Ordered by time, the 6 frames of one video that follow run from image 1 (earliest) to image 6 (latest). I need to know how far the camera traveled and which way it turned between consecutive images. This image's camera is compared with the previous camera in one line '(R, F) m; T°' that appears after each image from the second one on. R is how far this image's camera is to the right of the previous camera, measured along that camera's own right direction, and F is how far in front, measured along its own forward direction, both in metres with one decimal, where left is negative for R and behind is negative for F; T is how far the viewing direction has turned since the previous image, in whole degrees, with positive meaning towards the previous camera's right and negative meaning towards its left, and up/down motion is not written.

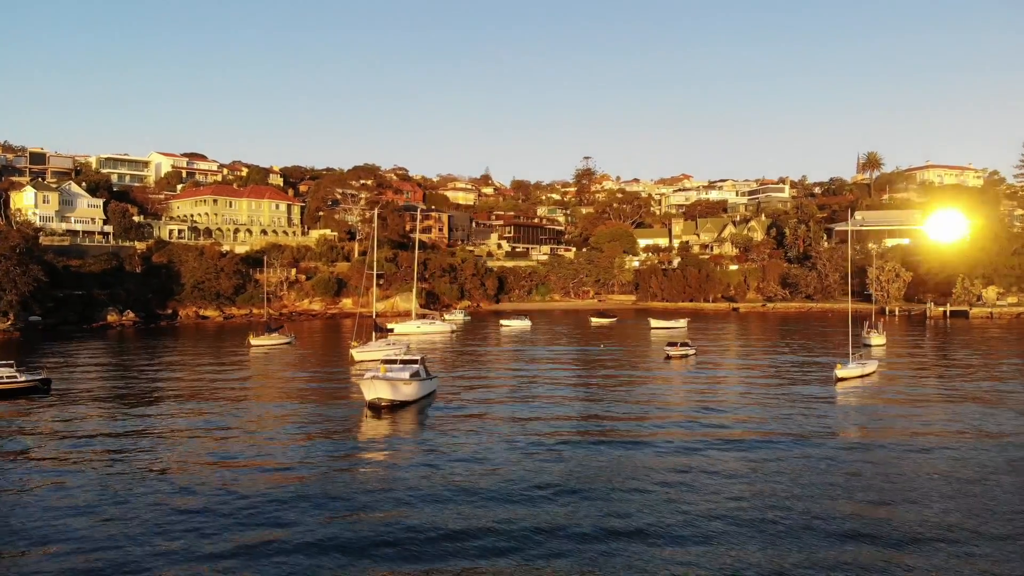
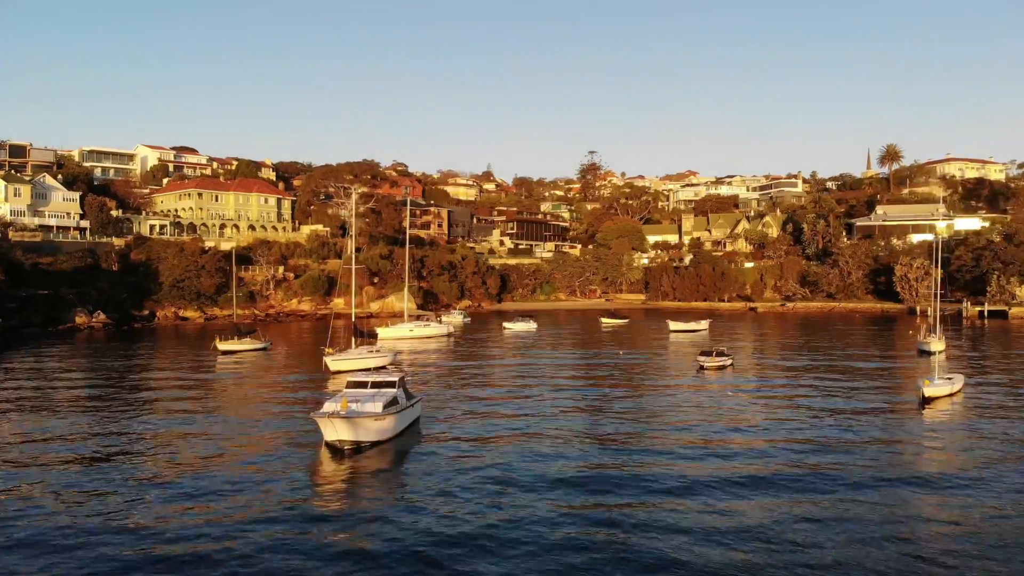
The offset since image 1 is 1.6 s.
(-0.1, +6.1) m; 0°
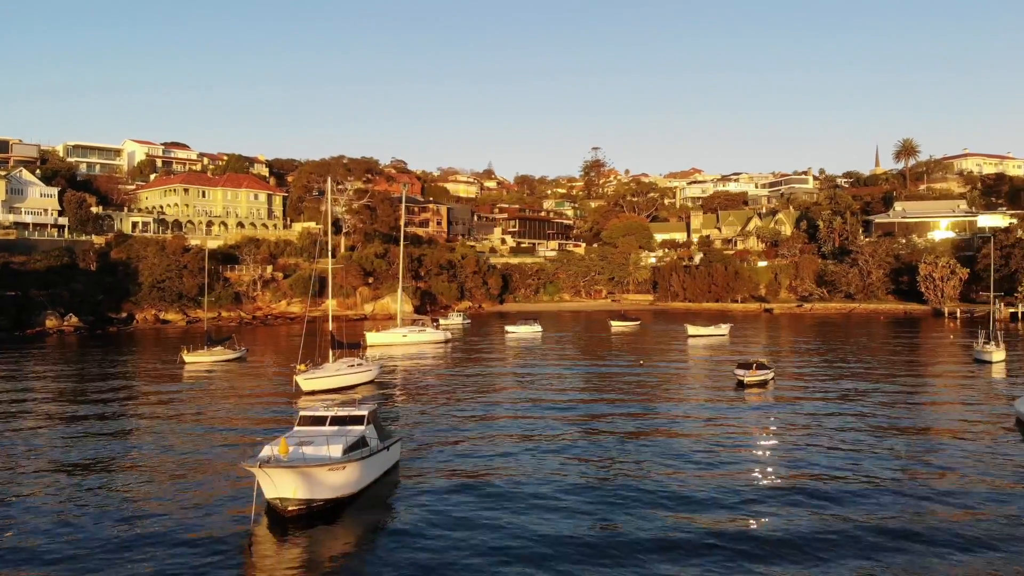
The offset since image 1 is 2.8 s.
(-0.1, +4.9) m; 0°
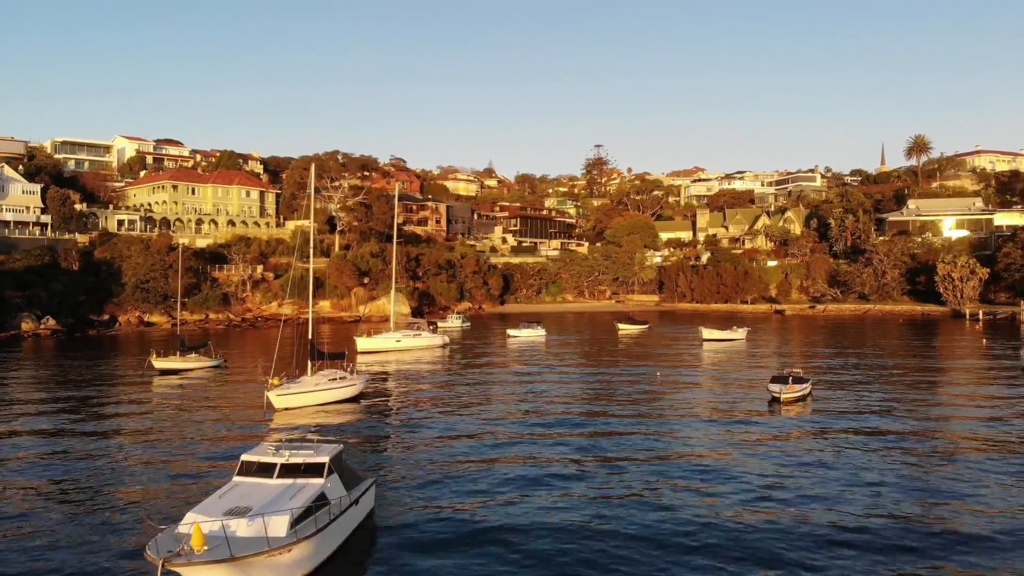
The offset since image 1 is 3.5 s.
(-0.1, +3.5) m; 0°
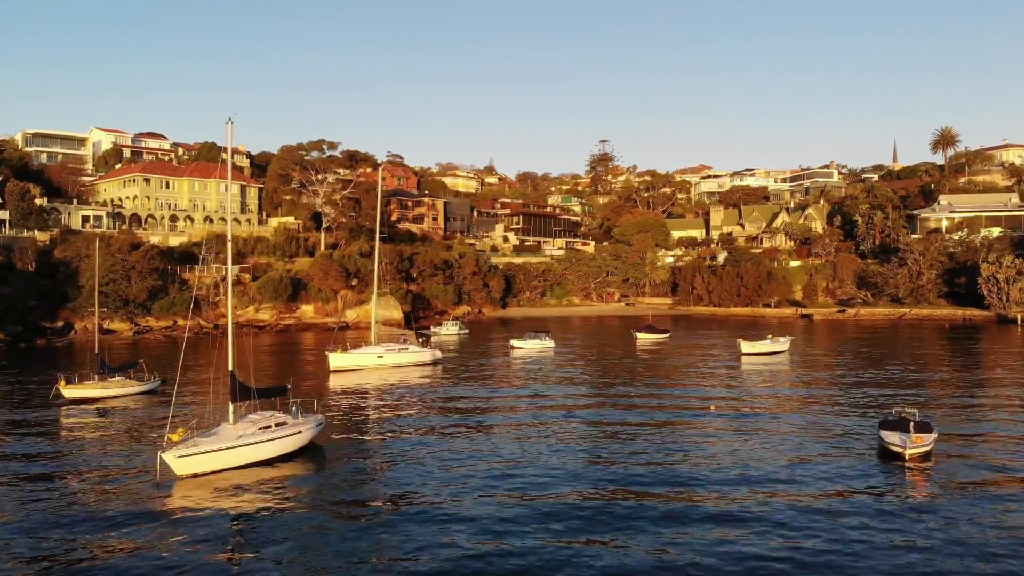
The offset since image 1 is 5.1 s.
(-0.2, +7.4) m; 0°
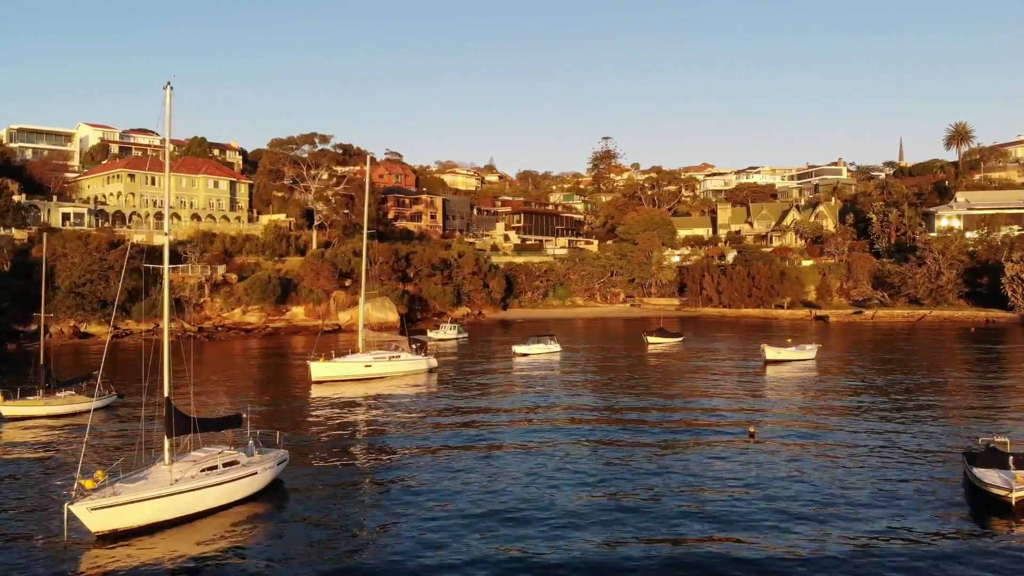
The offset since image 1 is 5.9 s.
(-0.1, +3.6) m; 0°
